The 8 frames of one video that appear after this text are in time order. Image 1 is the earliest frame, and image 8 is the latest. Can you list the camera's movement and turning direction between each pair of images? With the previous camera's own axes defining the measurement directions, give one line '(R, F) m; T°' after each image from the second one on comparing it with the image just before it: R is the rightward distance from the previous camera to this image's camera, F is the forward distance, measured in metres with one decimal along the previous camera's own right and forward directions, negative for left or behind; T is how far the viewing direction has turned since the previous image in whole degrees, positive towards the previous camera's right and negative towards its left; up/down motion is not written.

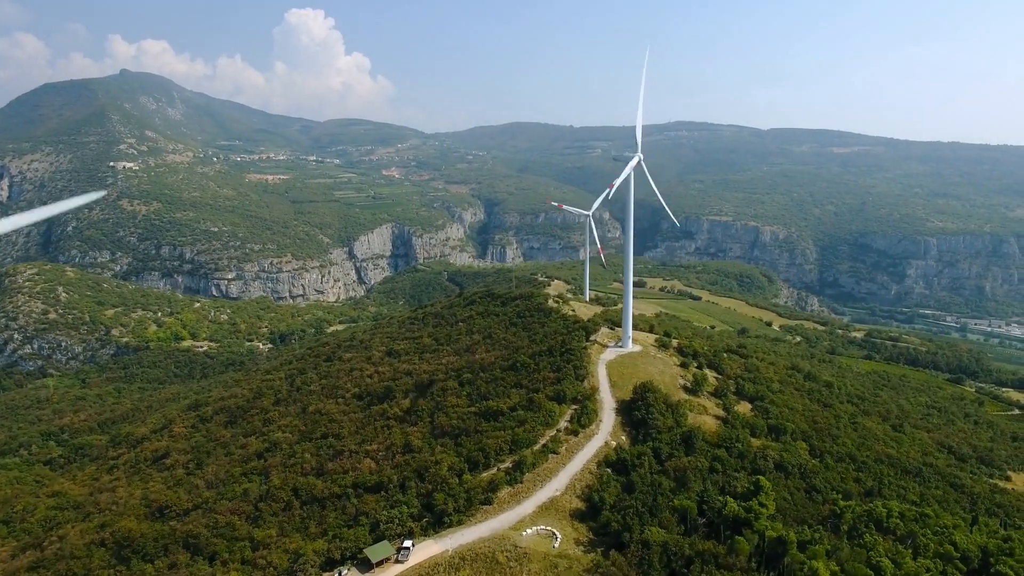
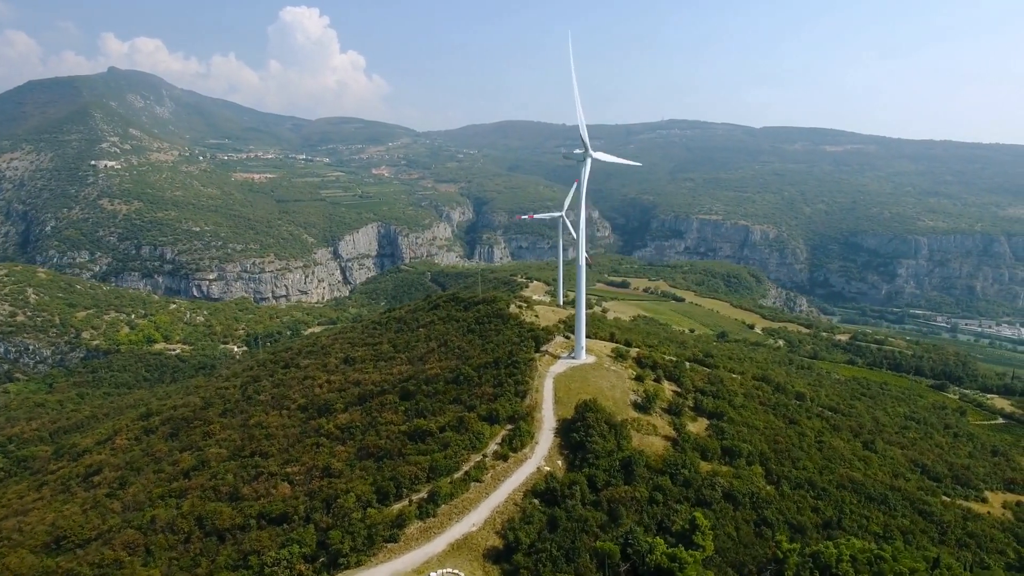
(+3.5, +3.2) m; 0°
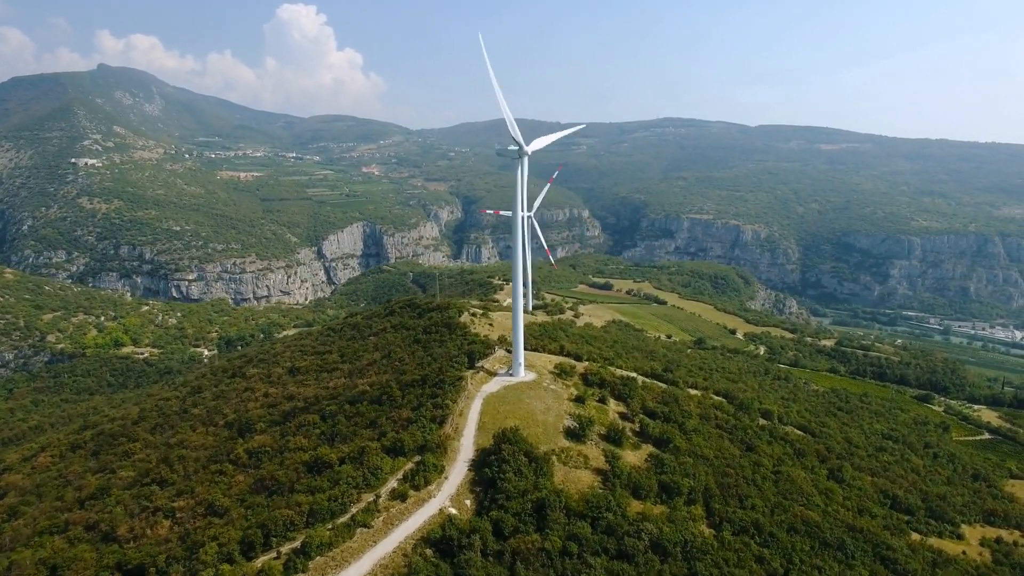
(+4.1, +4.2) m; 0°
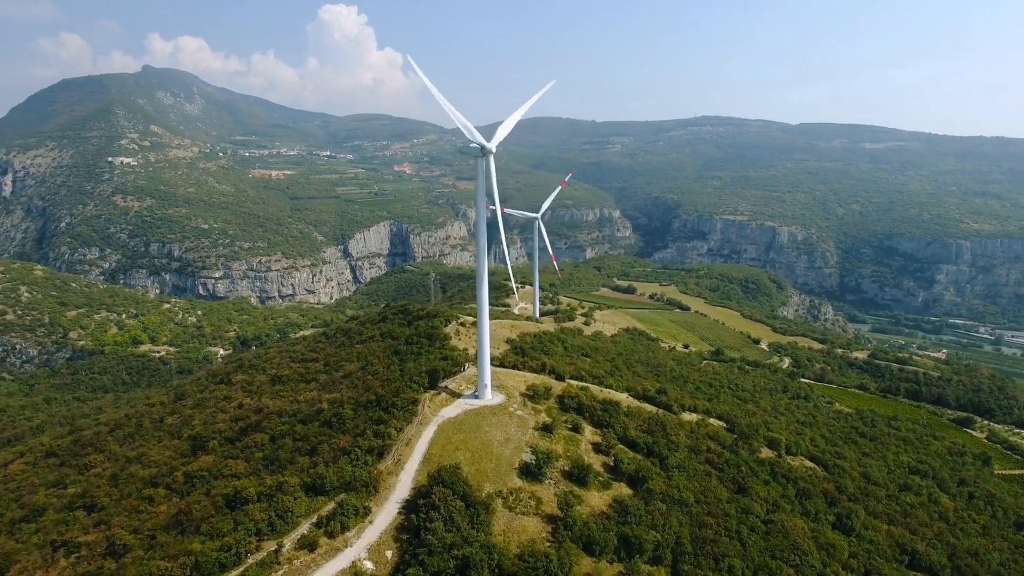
(+3.9, +4.3) m; -3°
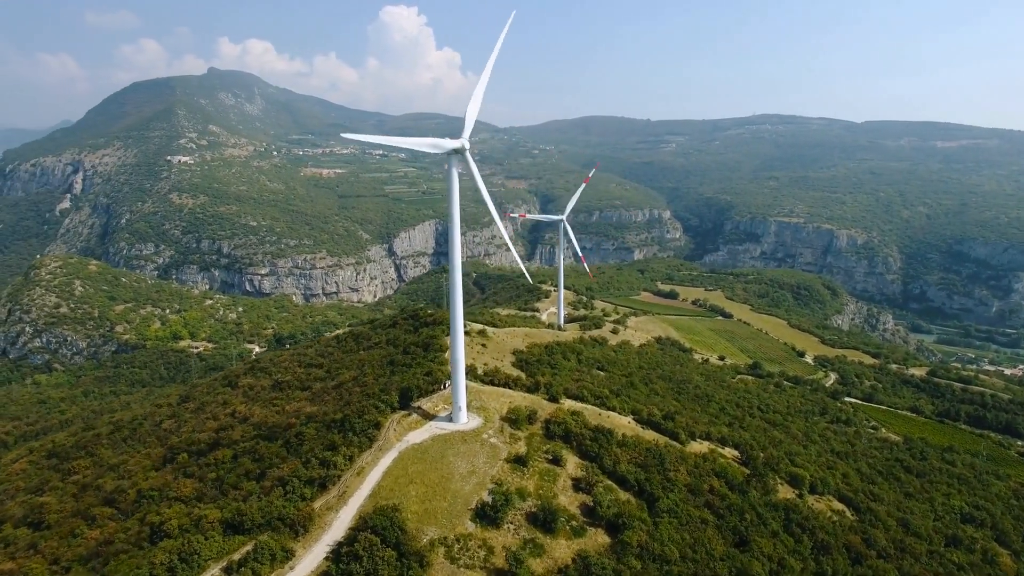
(+3.6, +4.0) m; -5°
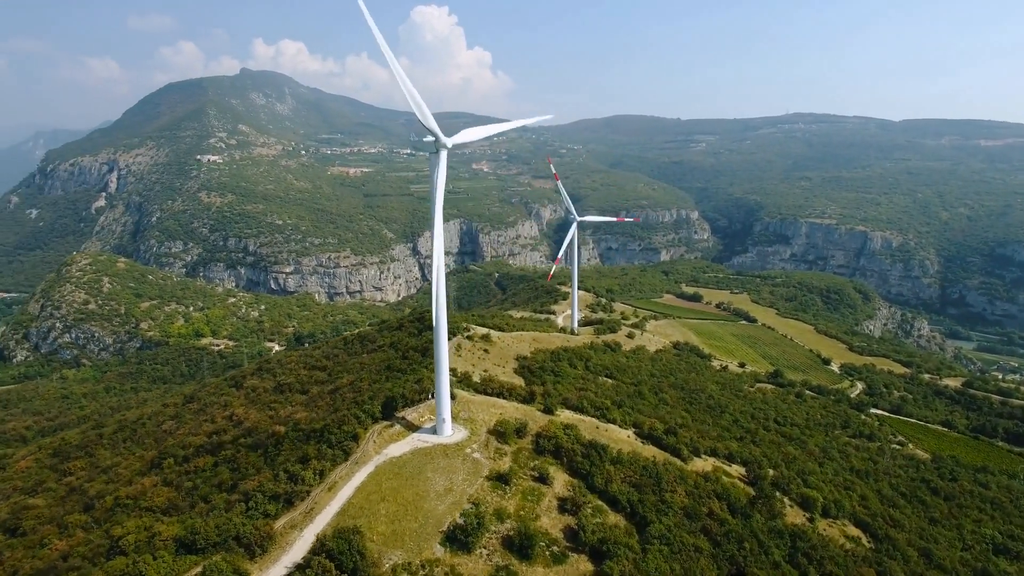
(+1.9, +1.8) m; -3°
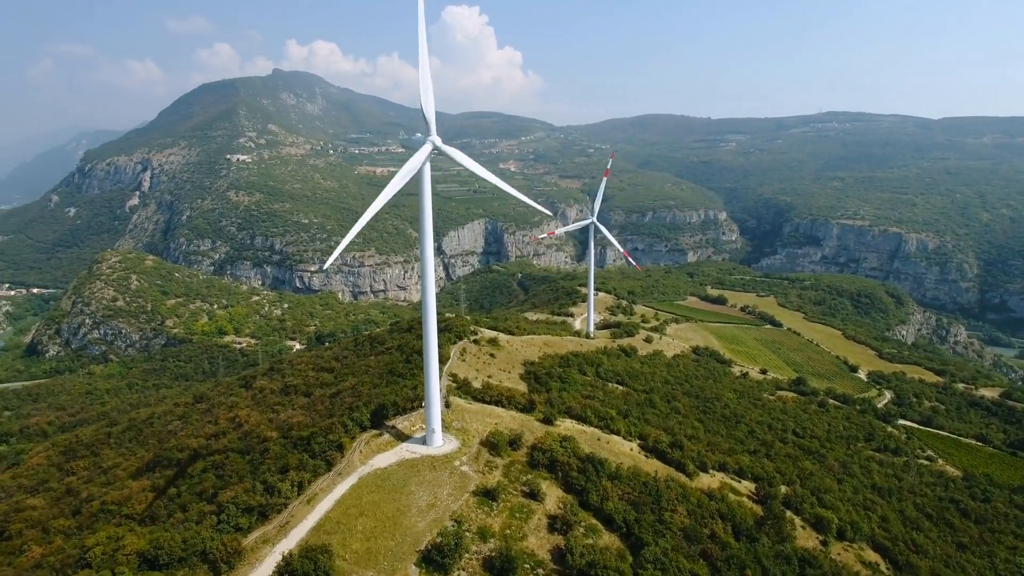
(+1.5, +1.4) m; -2°
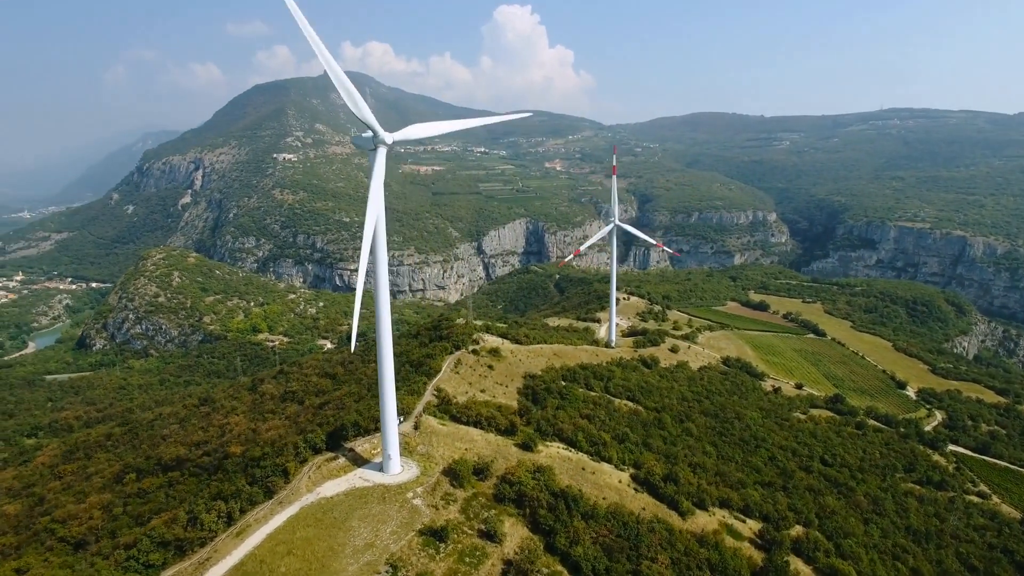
(+3.3, +3.2) m; -4°
